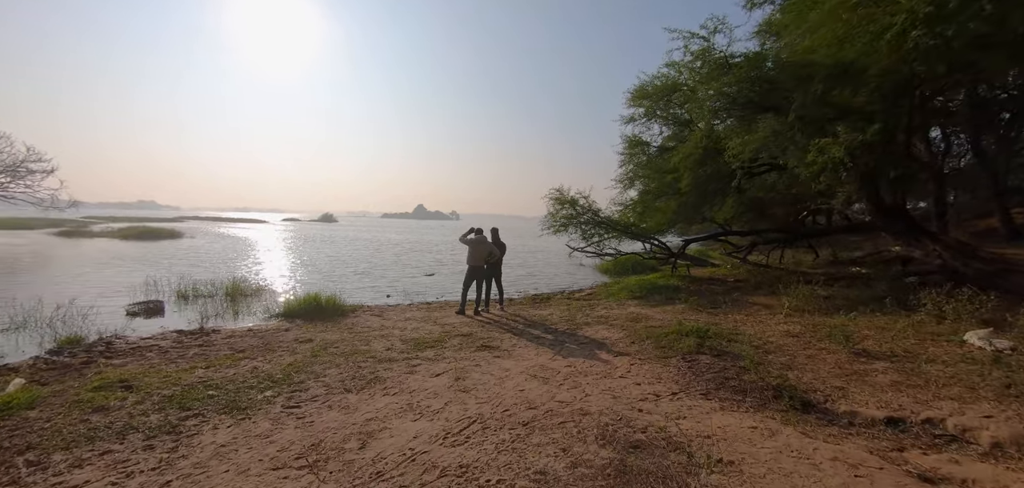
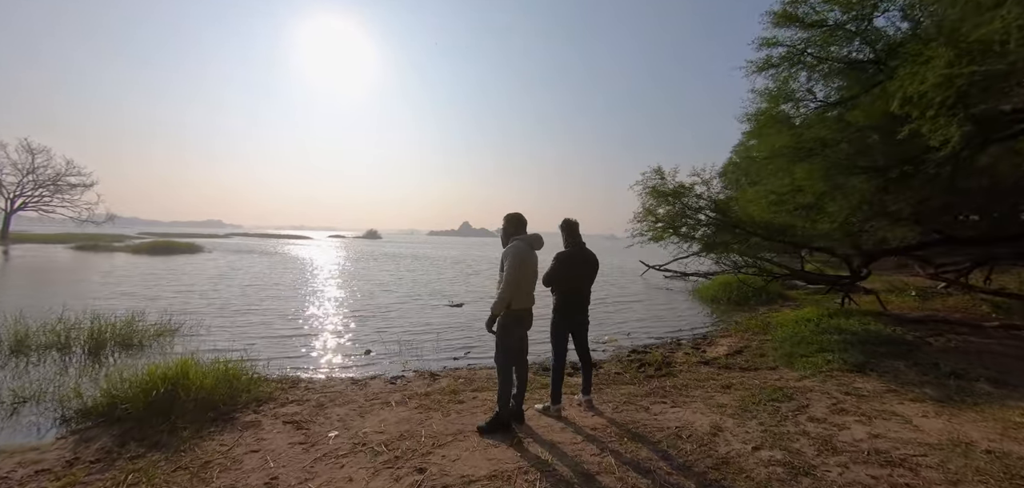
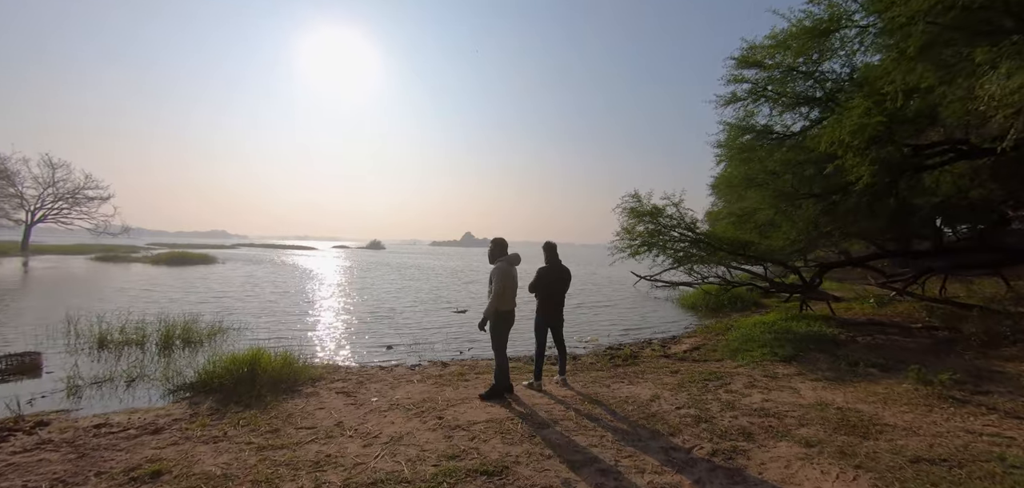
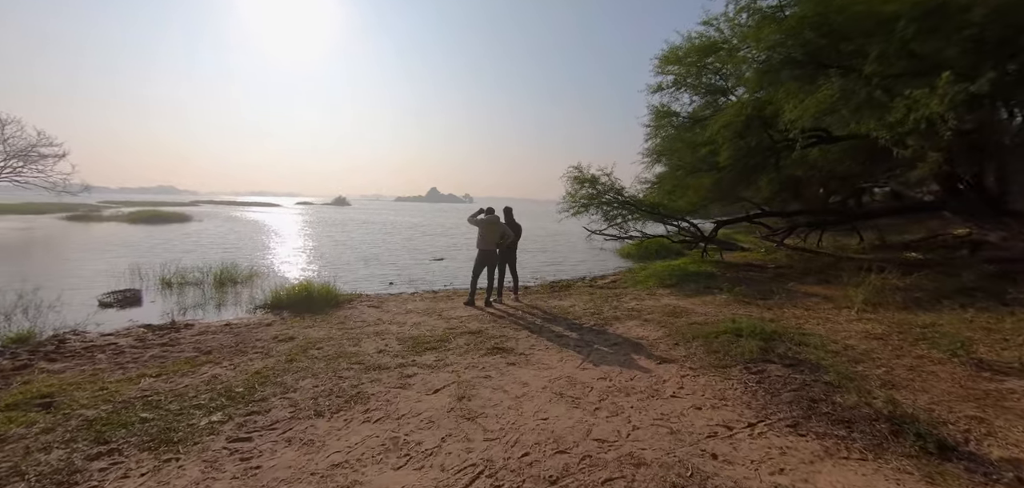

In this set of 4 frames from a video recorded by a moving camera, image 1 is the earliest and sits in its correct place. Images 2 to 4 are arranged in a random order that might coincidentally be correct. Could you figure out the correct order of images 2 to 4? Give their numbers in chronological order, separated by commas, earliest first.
4, 3, 2
